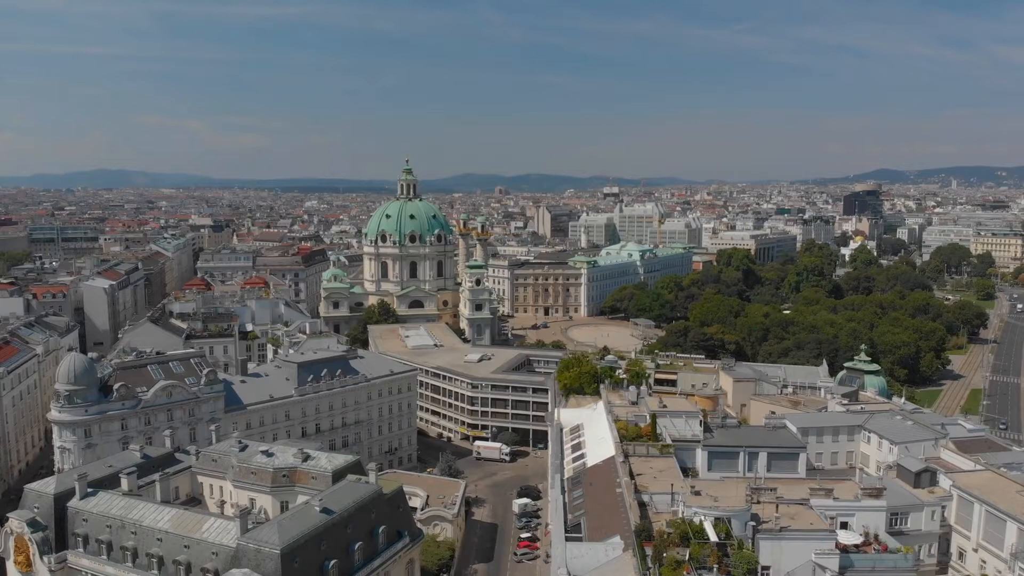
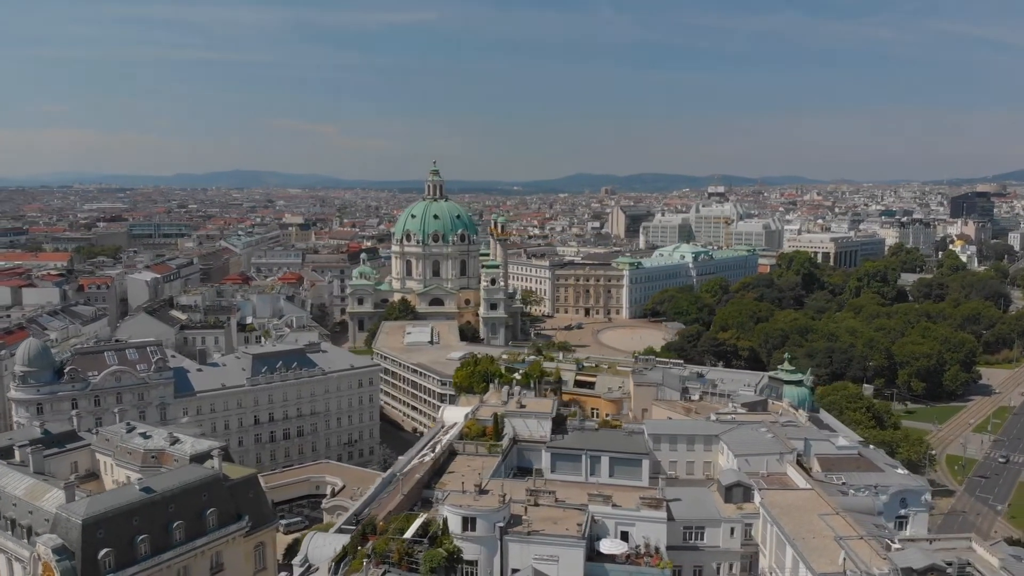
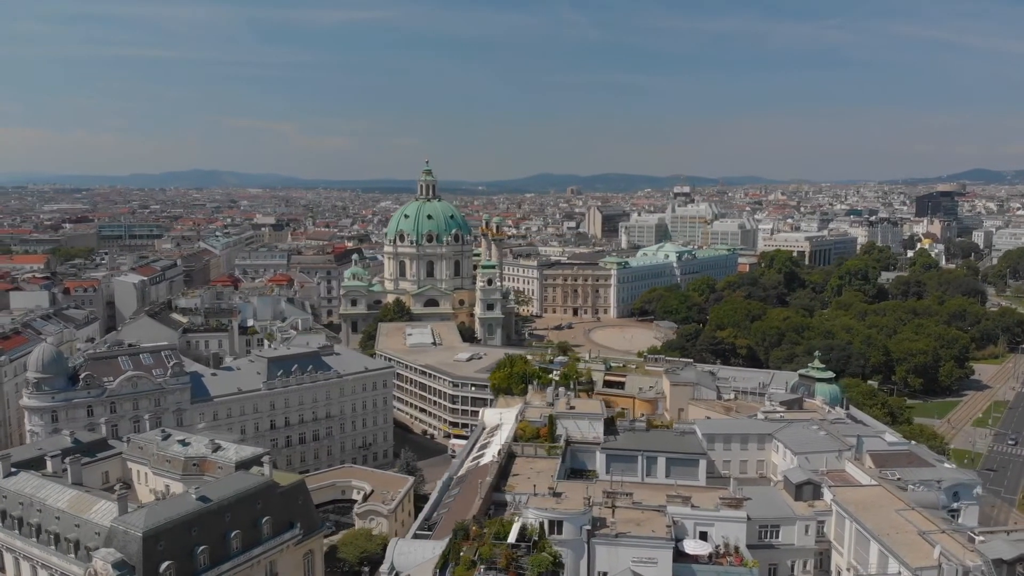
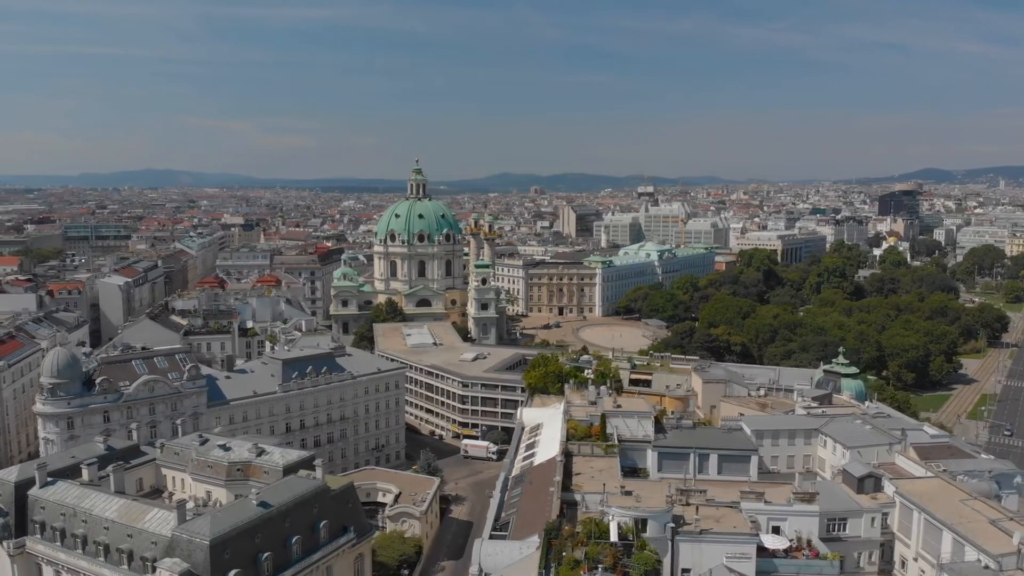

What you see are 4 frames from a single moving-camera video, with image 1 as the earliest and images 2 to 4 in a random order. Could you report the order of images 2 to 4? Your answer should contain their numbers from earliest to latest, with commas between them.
4, 3, 2
